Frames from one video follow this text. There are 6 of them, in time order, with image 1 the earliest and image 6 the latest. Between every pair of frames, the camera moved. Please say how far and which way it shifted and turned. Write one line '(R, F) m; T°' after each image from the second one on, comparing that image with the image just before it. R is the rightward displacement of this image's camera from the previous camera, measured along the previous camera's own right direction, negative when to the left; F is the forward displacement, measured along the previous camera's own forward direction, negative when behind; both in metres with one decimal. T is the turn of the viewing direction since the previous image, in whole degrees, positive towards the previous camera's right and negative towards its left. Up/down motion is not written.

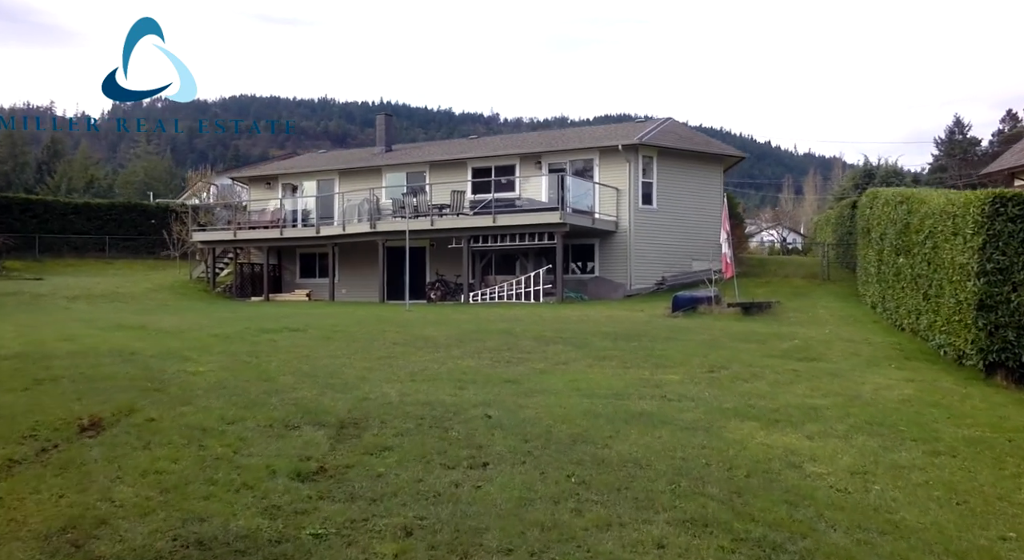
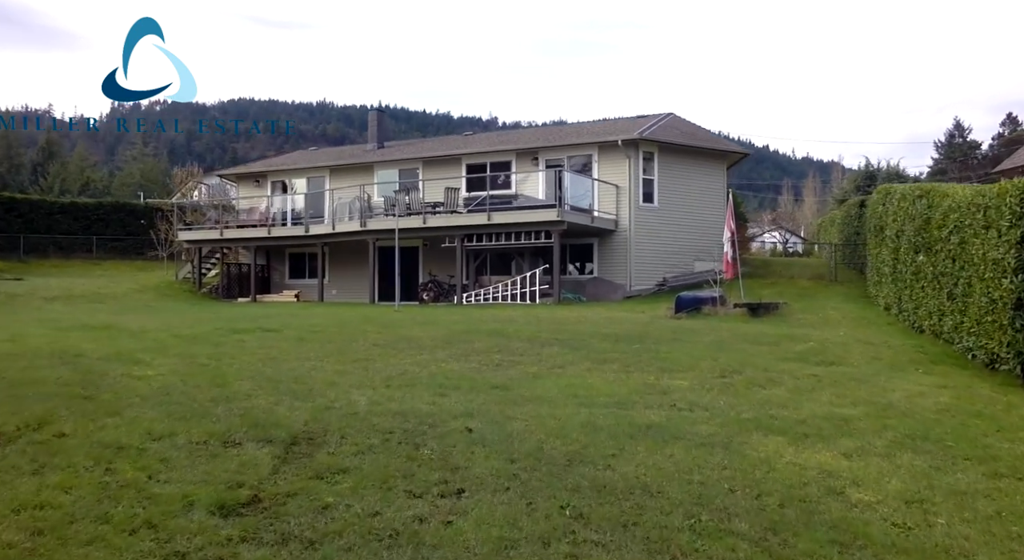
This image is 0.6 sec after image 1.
(+0.1, +0.9) m; 0°
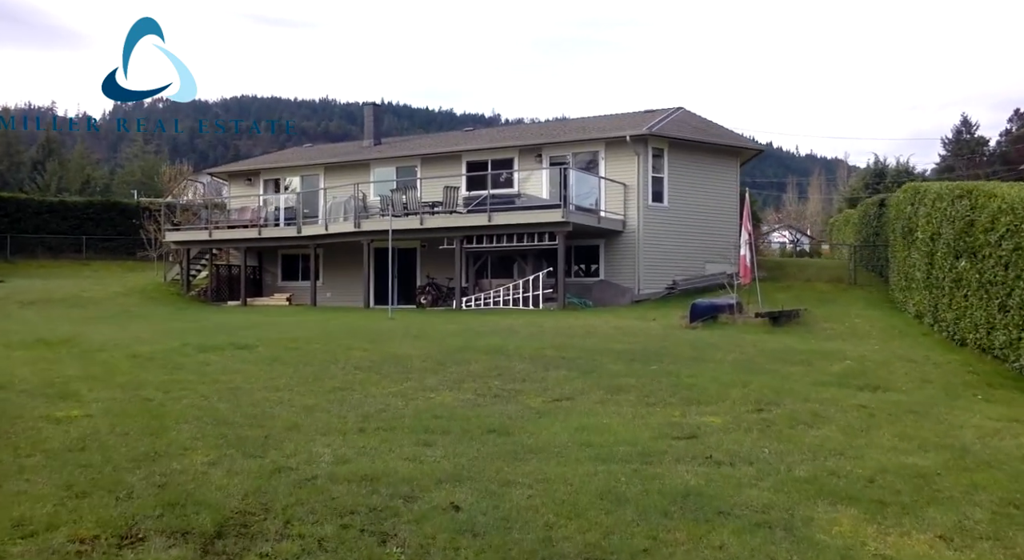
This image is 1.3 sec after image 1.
(0.0, +1.2) m; 0°
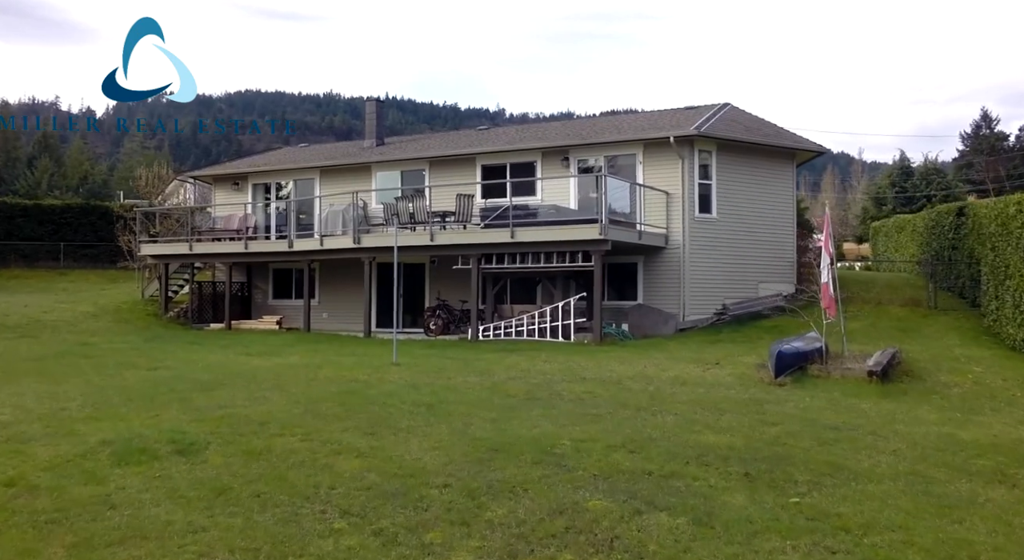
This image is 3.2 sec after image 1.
(-0.4, +3.2) m; 0°
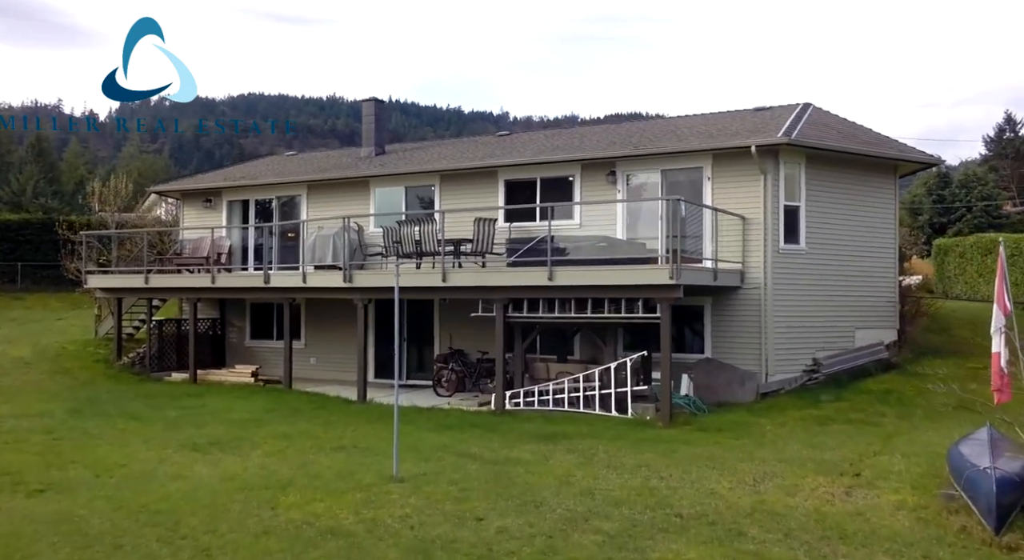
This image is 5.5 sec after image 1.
(-0.5, +4.4) m; 0°
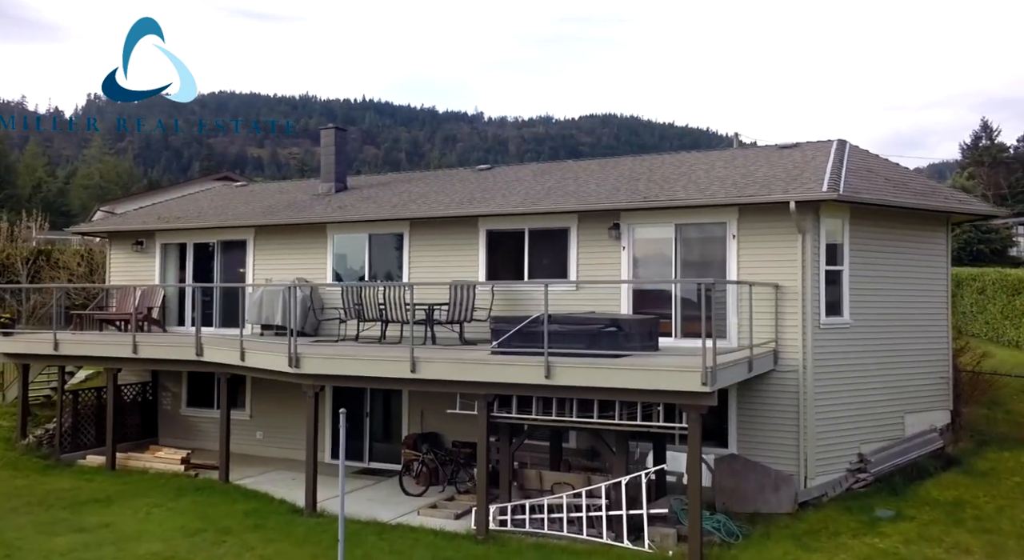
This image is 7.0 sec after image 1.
(-0.2, +2.9) m; +2°
